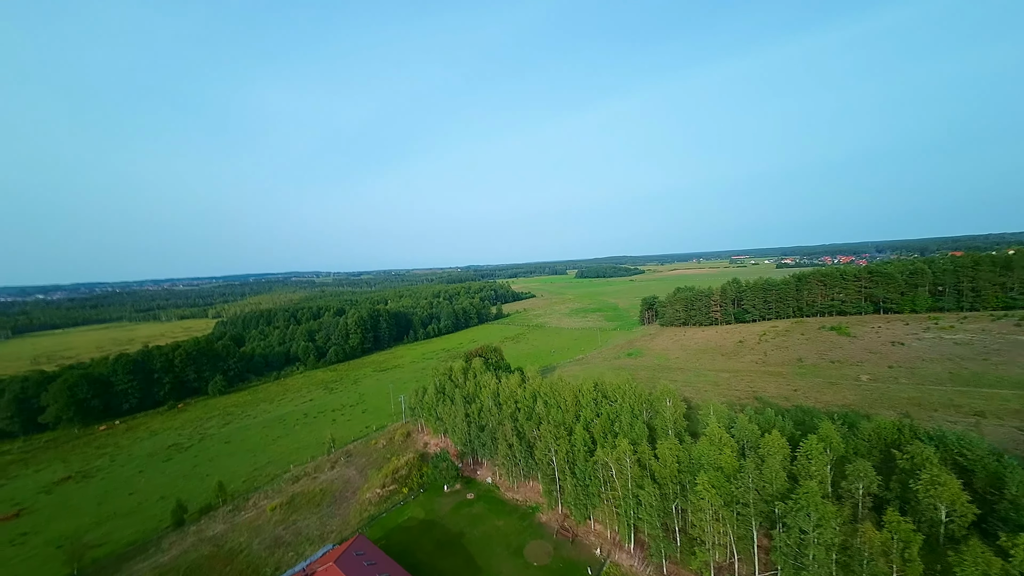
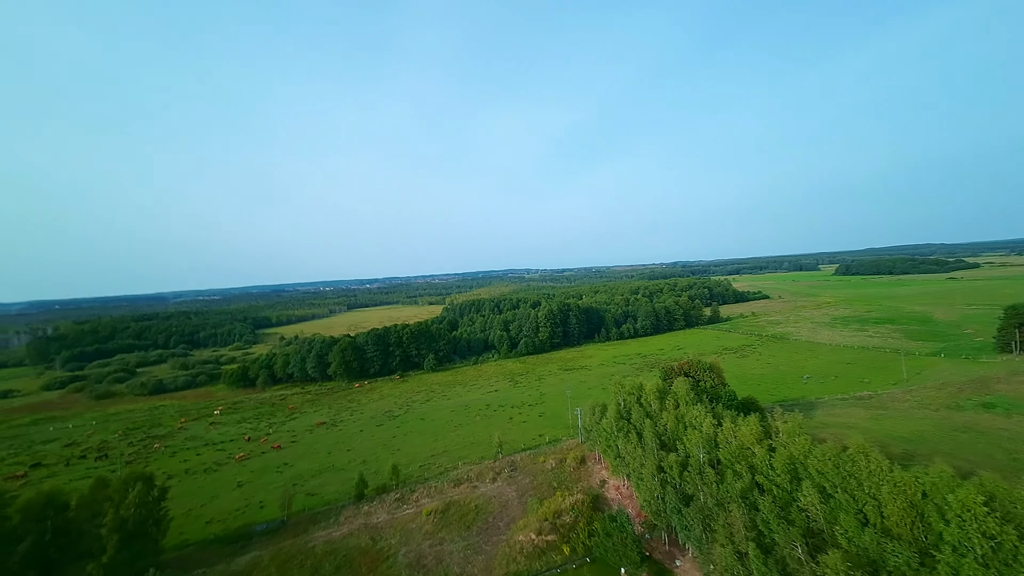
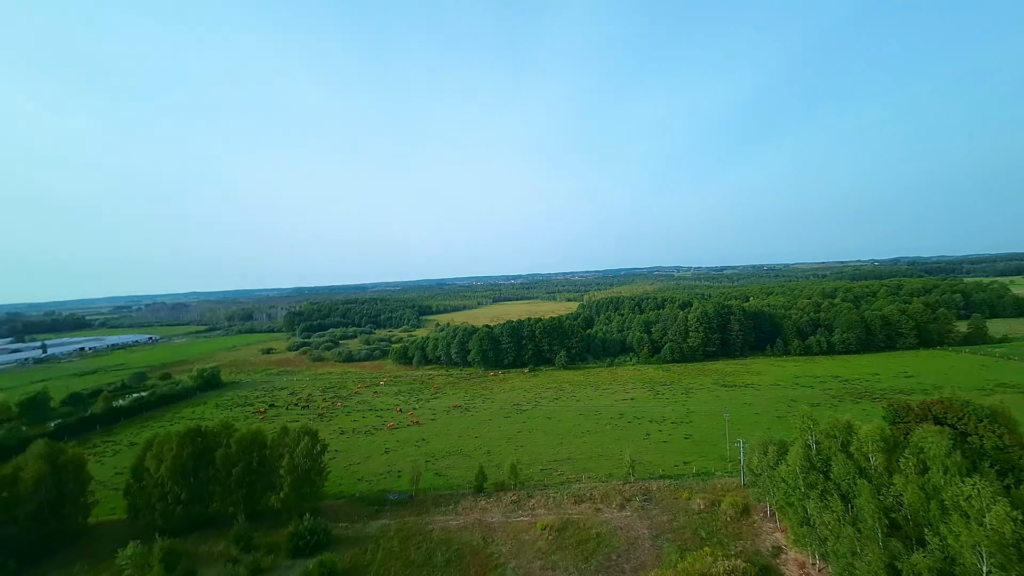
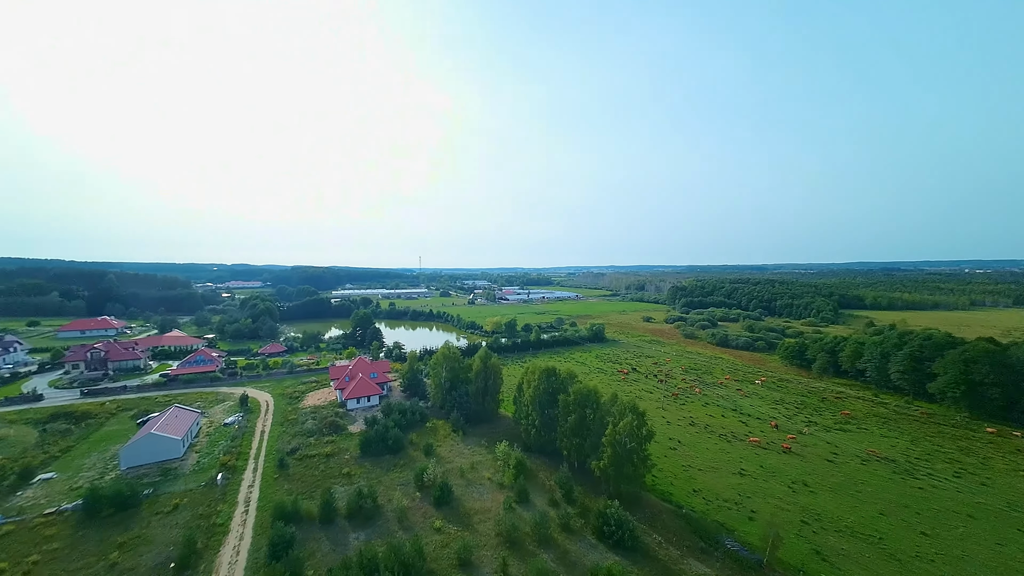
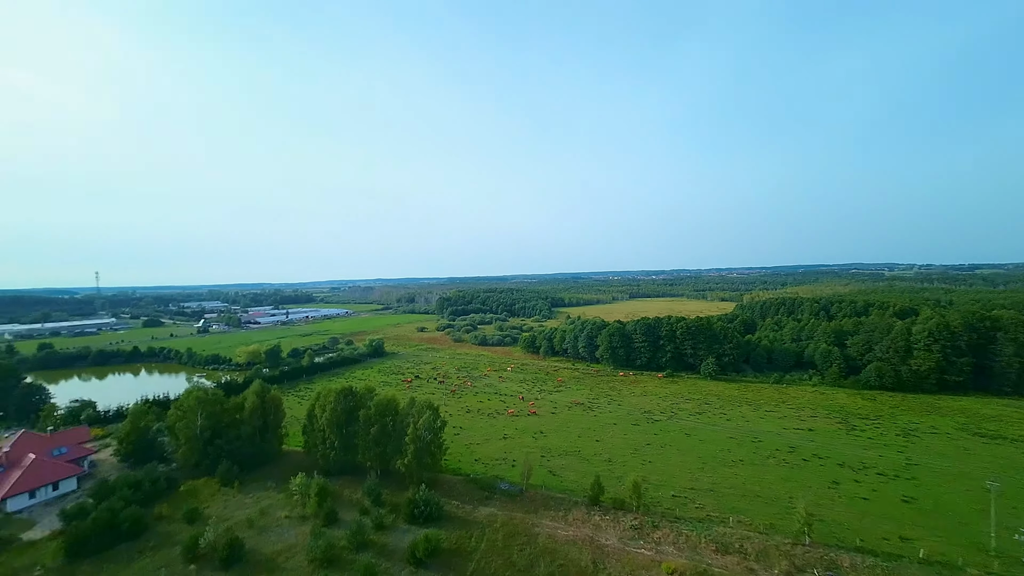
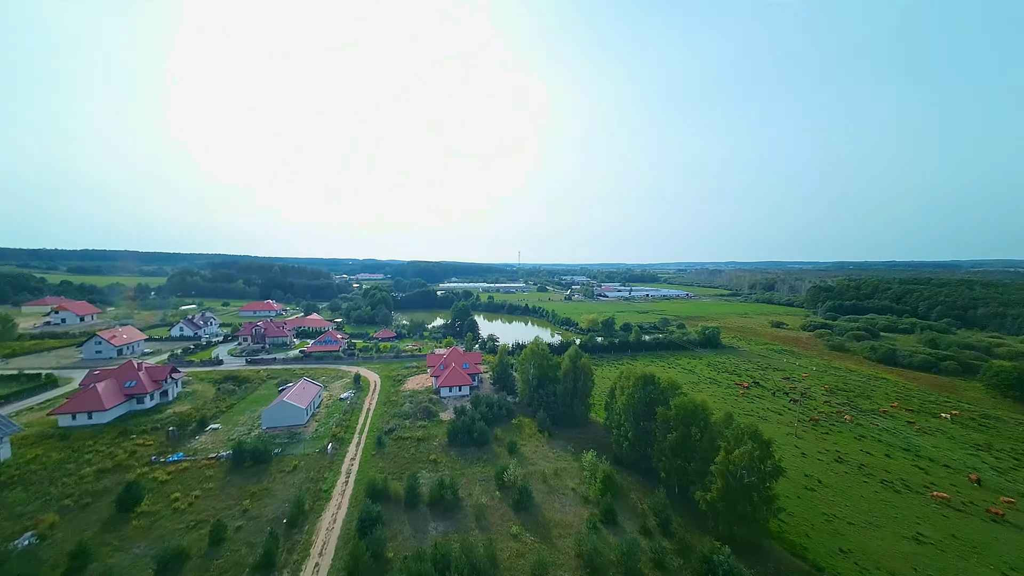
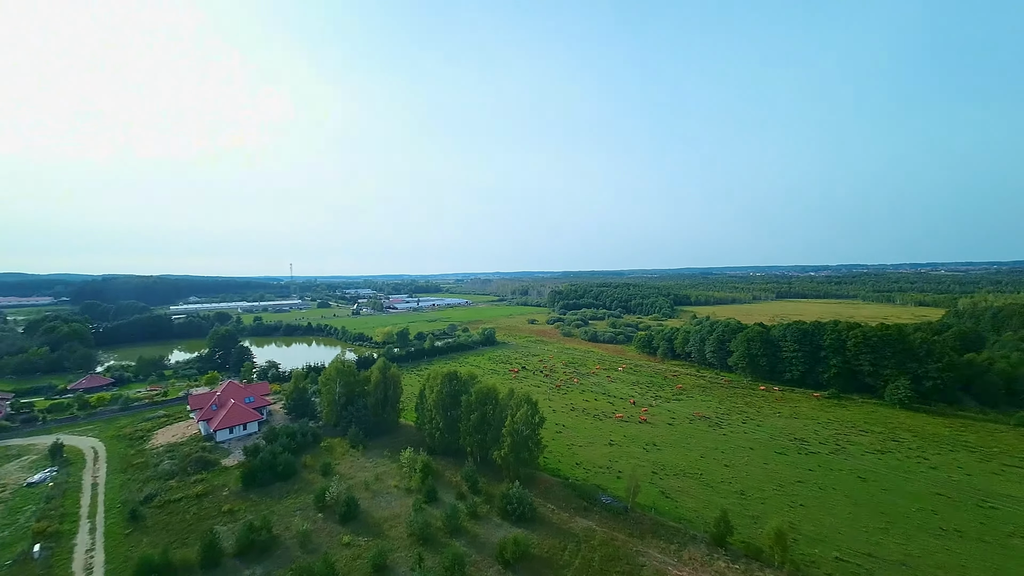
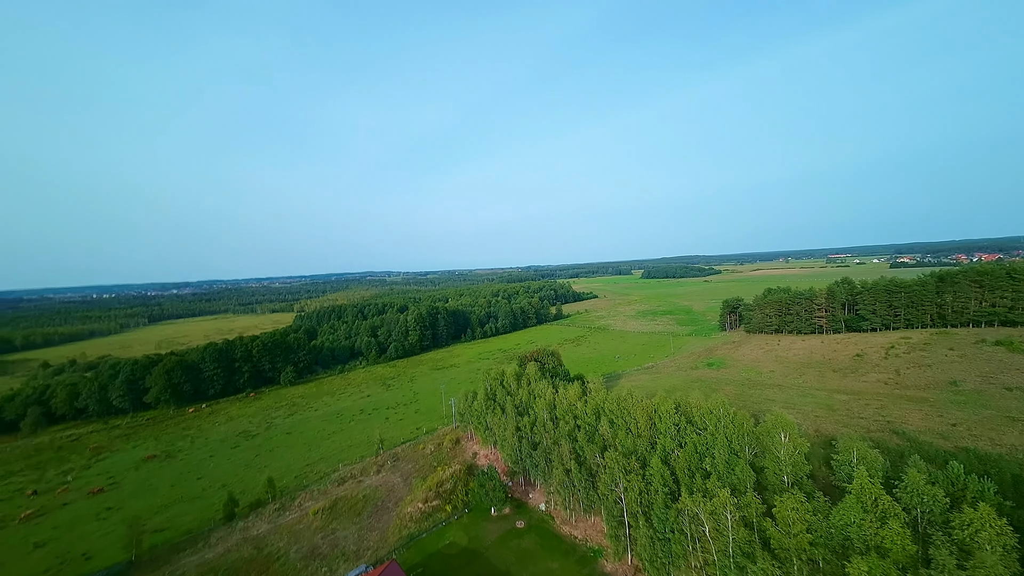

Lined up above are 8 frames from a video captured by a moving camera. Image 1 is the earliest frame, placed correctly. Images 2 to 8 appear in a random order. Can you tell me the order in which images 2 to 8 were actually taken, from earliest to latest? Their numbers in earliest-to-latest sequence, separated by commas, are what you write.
8, 2, 3, 5, 7, 4, 6
